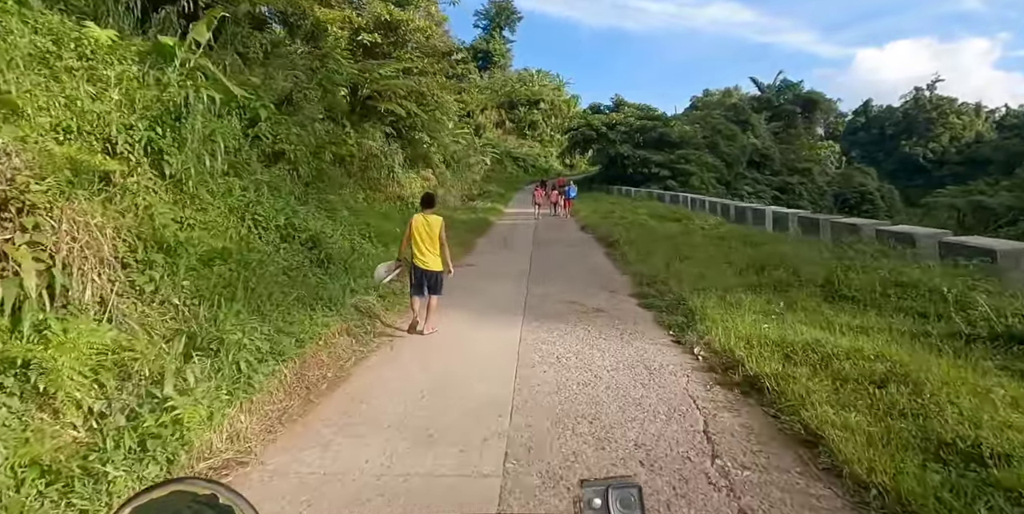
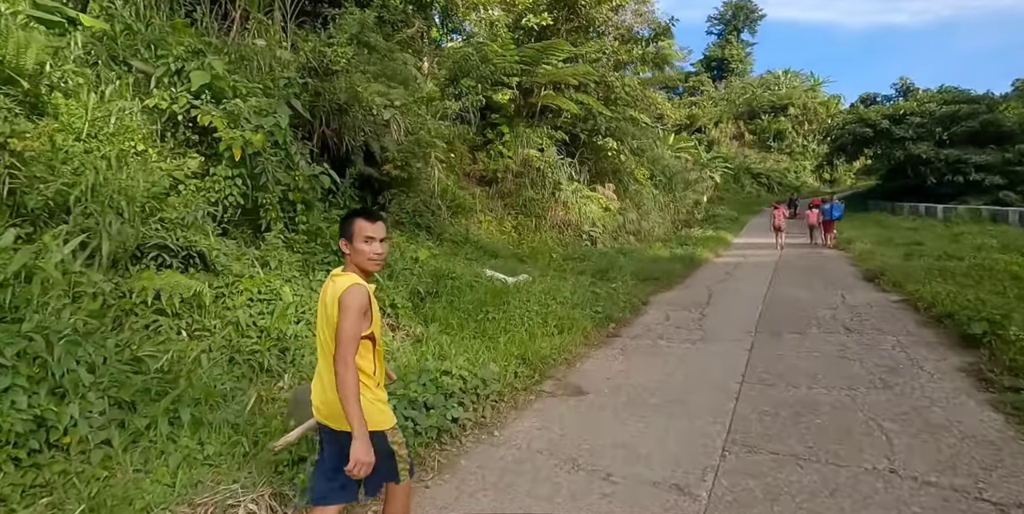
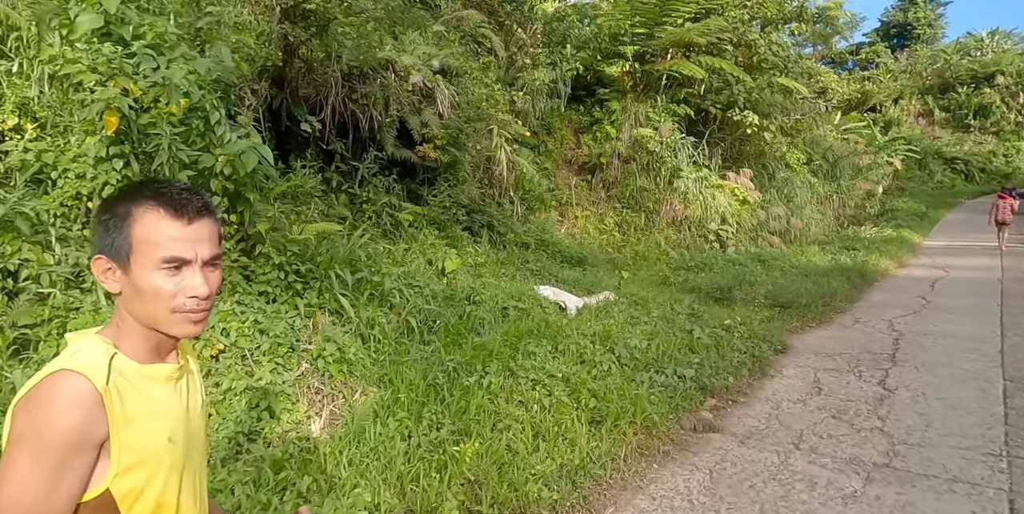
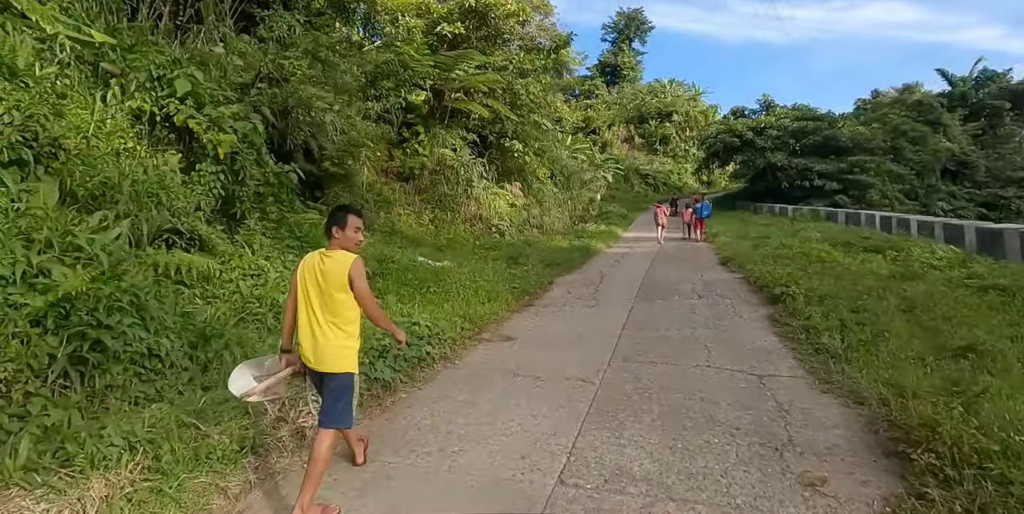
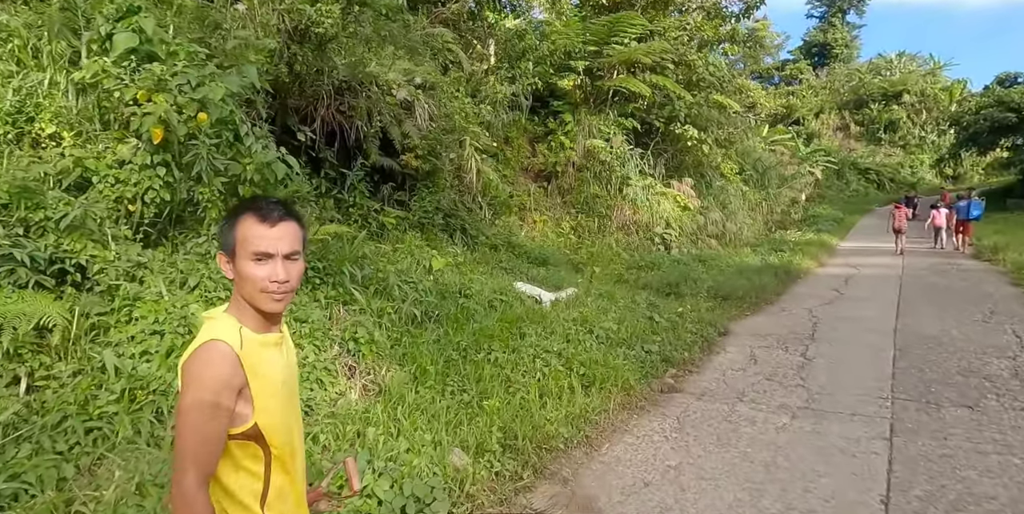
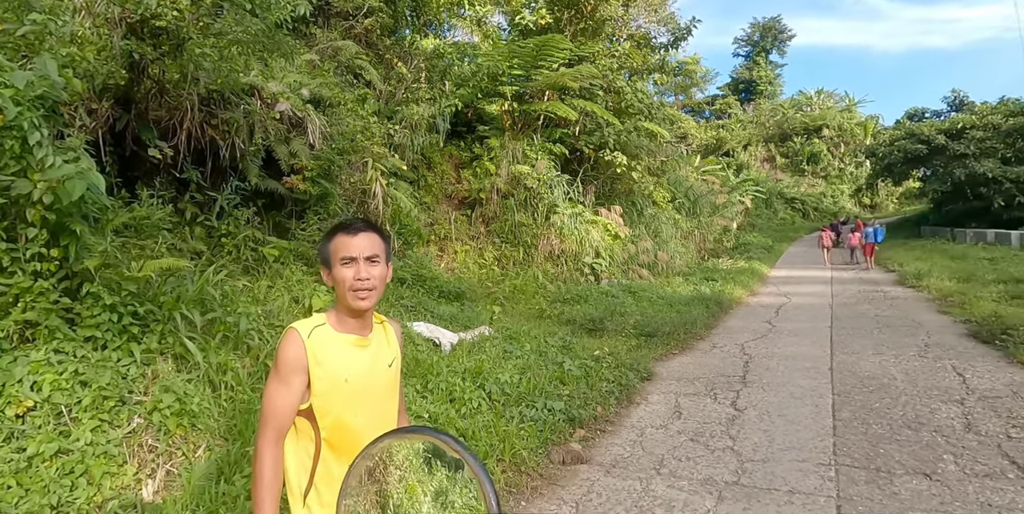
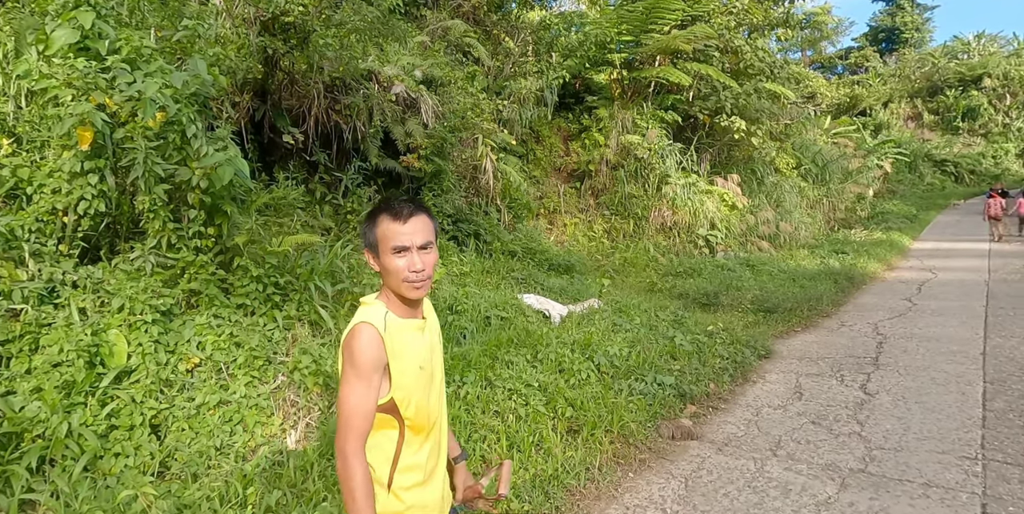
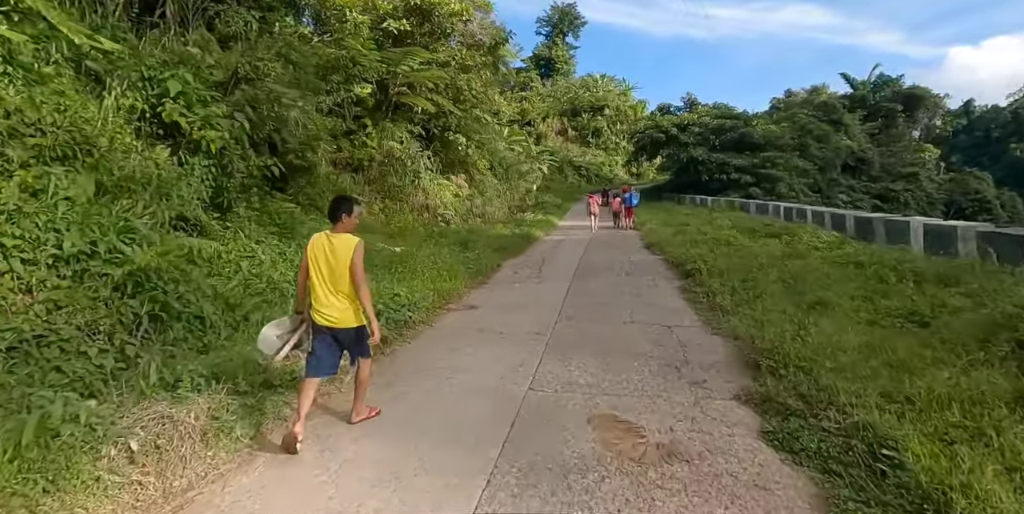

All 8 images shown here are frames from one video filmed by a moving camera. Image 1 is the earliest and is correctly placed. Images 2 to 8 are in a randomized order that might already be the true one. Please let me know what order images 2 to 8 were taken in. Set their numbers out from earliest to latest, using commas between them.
8, 4, 2, 5, 3, 7, 6
